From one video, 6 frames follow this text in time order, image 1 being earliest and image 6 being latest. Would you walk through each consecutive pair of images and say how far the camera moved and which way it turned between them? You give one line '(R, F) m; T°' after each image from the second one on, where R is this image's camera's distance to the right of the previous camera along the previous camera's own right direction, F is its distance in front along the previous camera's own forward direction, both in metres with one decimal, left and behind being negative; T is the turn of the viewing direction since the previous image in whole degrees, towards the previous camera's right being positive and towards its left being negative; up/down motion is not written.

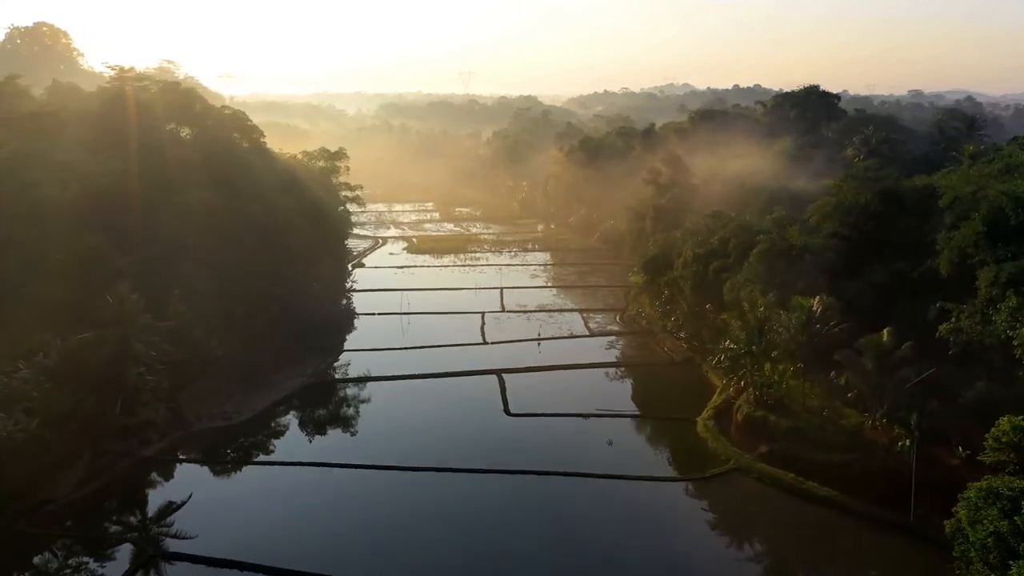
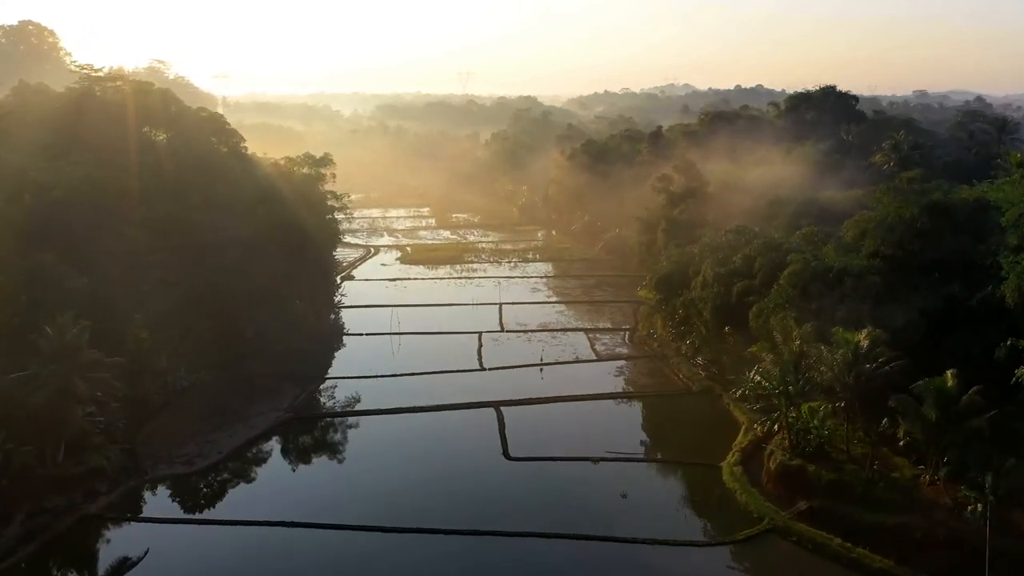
(0.0, +2.3) m; 0°
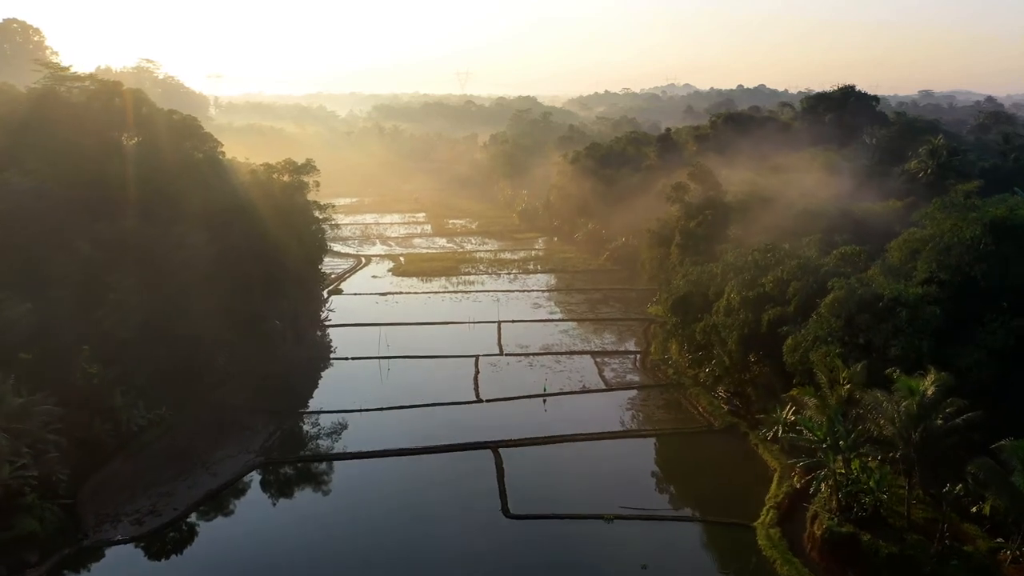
(0.0, +2.3) m; 0°
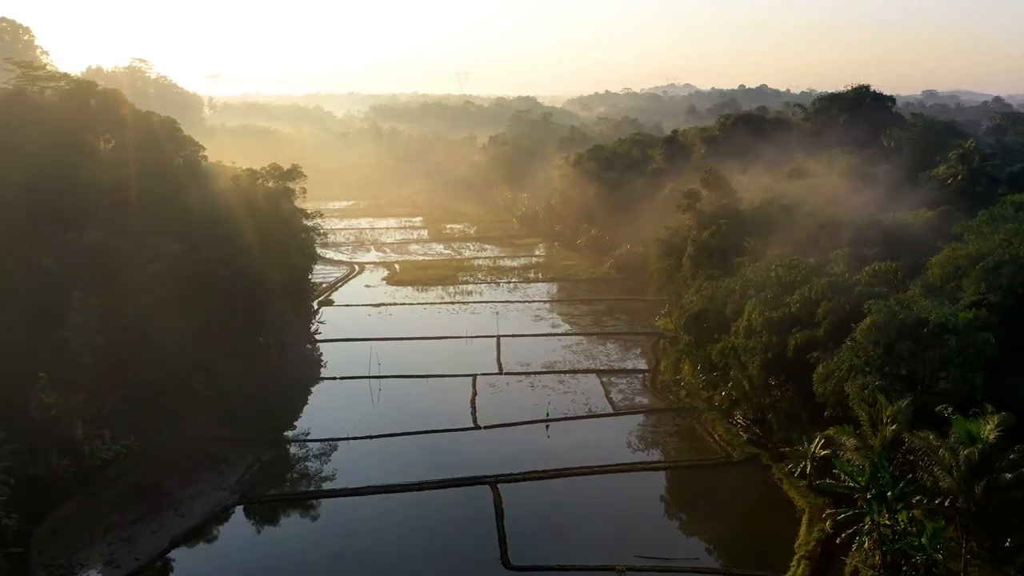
(0.0, +1.6) m; 0°
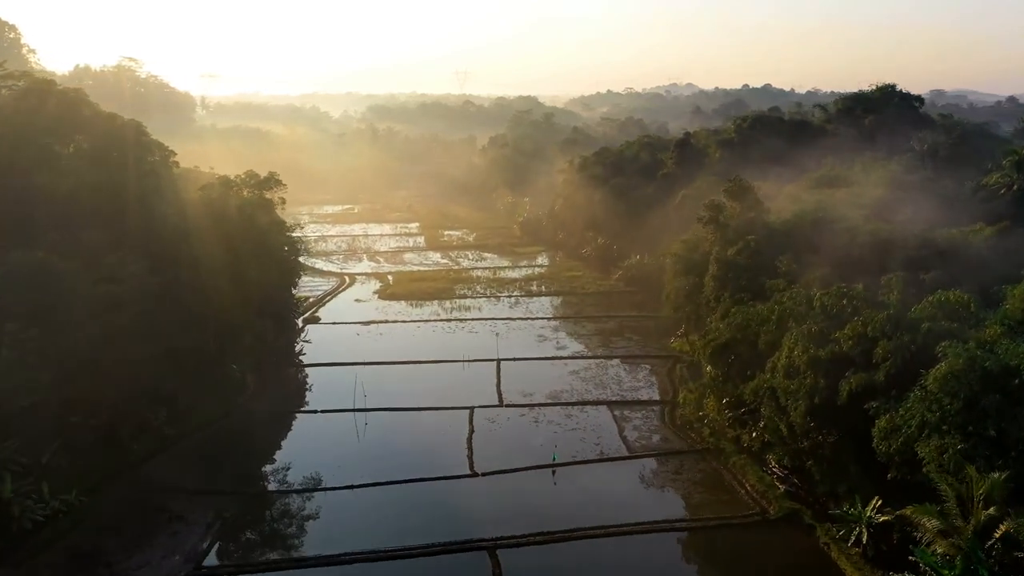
(0.0, +2.3) m; 0°
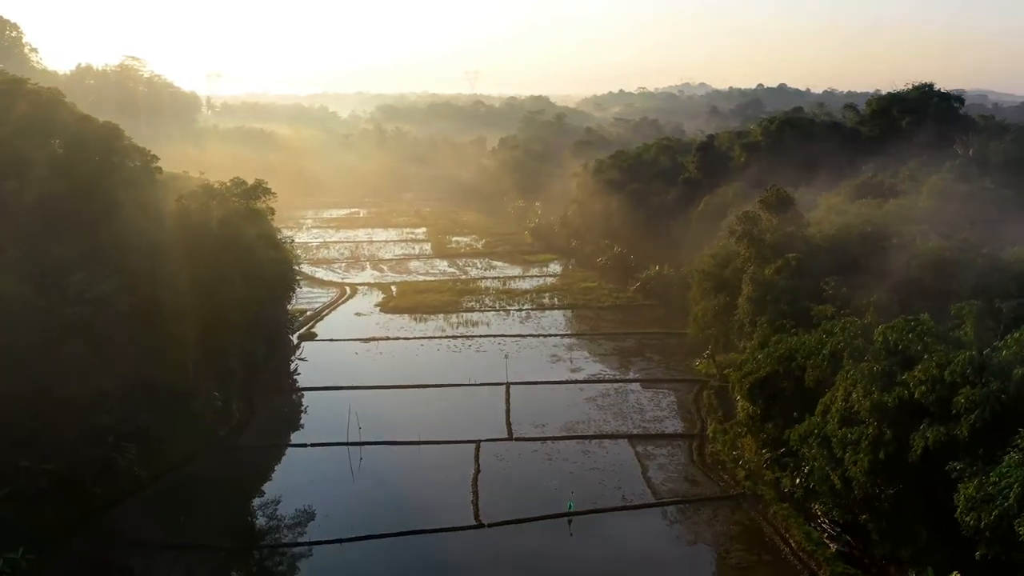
(0.0, +1.9) m; -1°
